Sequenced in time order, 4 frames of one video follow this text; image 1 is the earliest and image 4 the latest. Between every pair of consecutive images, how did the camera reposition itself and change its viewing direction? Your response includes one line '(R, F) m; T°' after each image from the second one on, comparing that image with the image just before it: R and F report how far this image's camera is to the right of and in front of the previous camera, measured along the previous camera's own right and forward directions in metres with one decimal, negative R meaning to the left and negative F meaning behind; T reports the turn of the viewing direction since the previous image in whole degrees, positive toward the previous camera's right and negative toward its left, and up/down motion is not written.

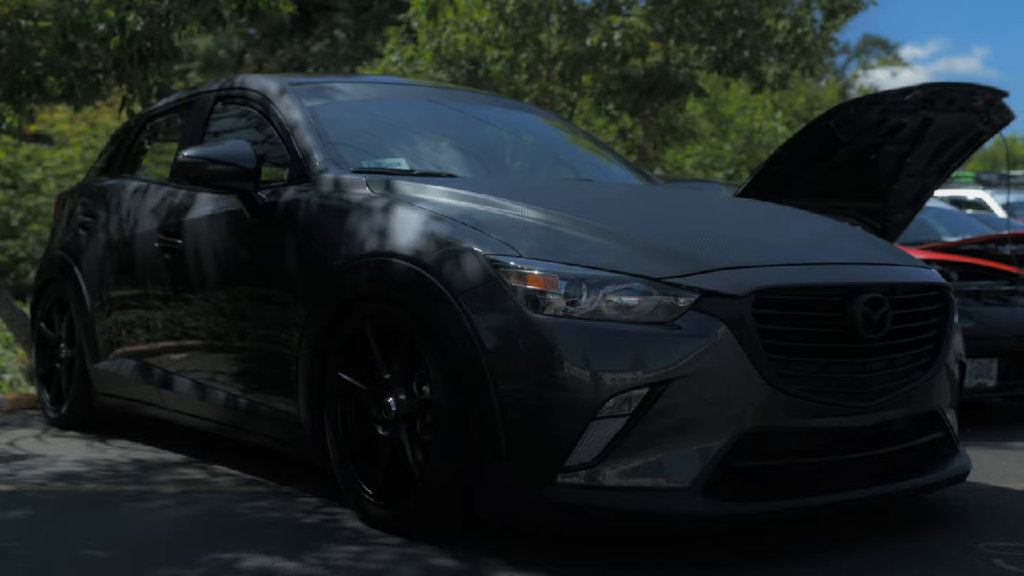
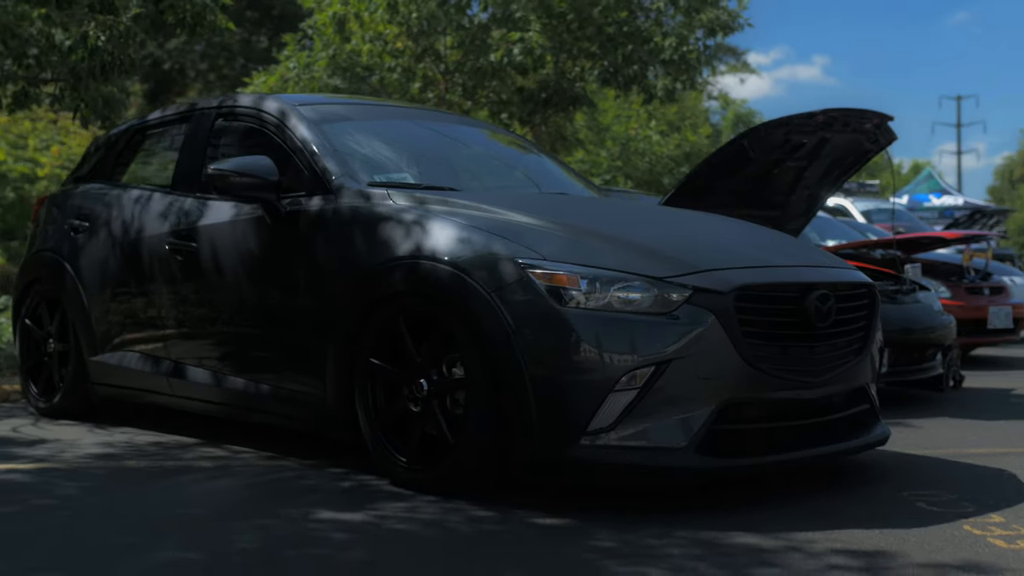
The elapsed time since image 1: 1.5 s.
(-0.5, -0.7) m; +6°
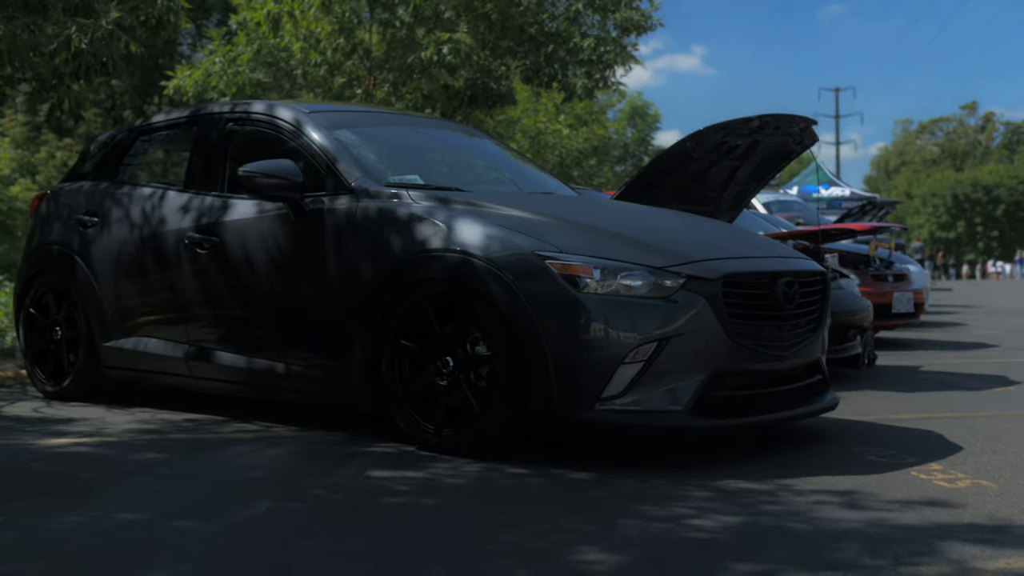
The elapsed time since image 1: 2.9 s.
(-0.5, -0.6) m; +5°
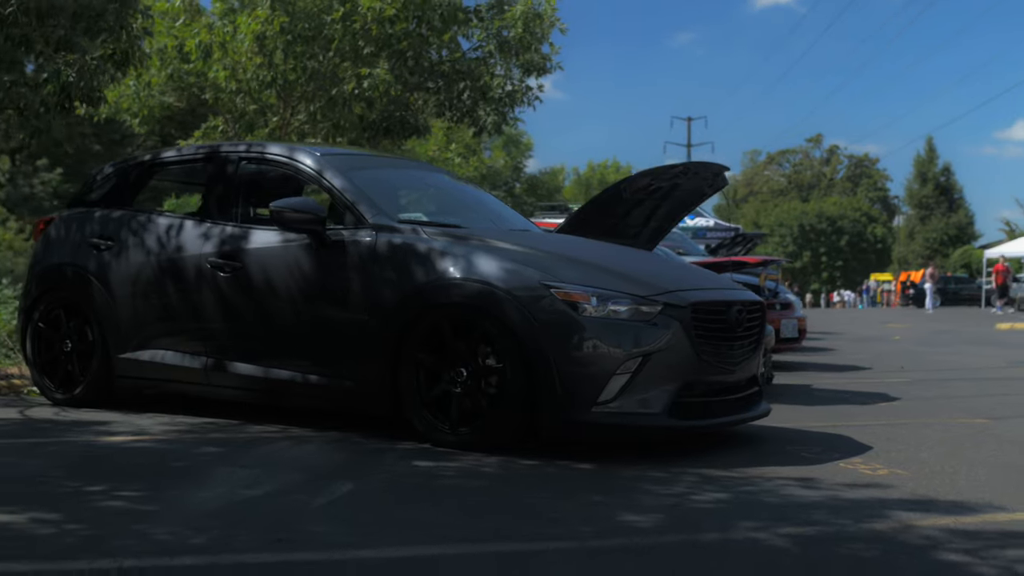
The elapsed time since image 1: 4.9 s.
(-0.7, -1.0) m; +6°
